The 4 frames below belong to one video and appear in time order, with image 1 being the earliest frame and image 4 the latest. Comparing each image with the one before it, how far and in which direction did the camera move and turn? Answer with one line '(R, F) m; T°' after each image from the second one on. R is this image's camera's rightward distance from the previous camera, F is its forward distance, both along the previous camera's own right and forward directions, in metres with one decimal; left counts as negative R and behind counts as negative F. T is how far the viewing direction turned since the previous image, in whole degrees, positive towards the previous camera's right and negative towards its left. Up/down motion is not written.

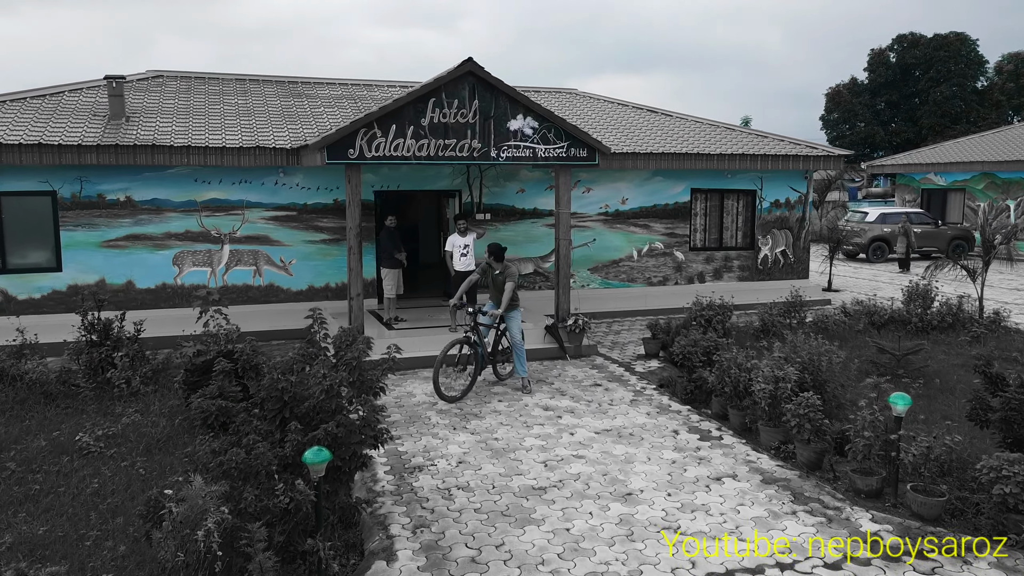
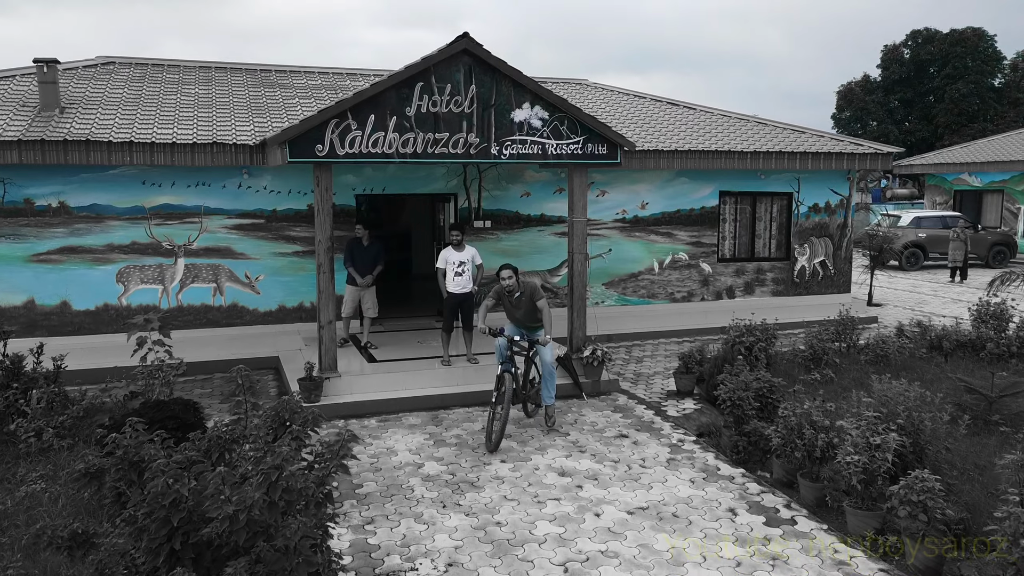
(0.0, +1.7) m; 0°
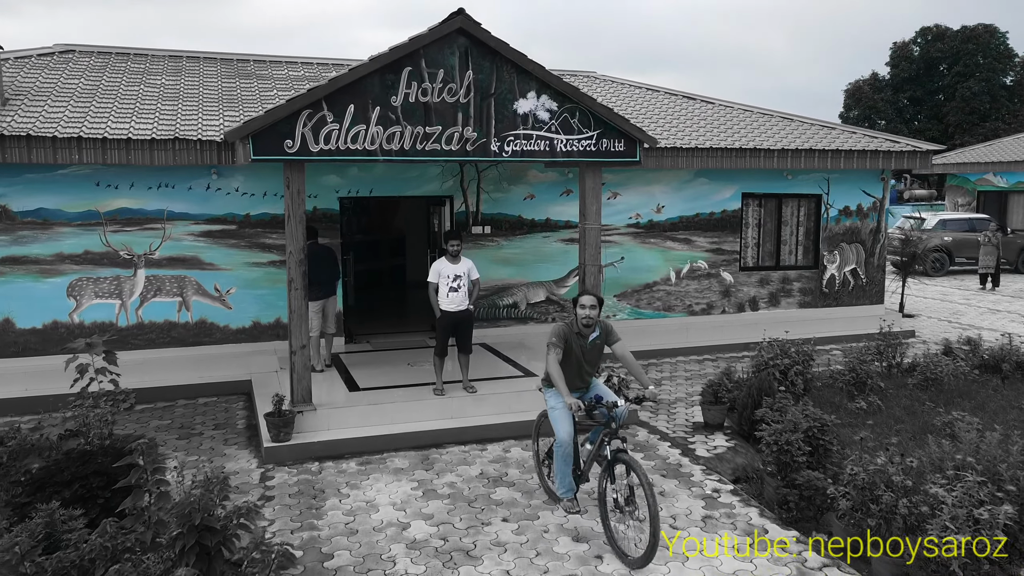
(0.0, +1.1) m; 0°
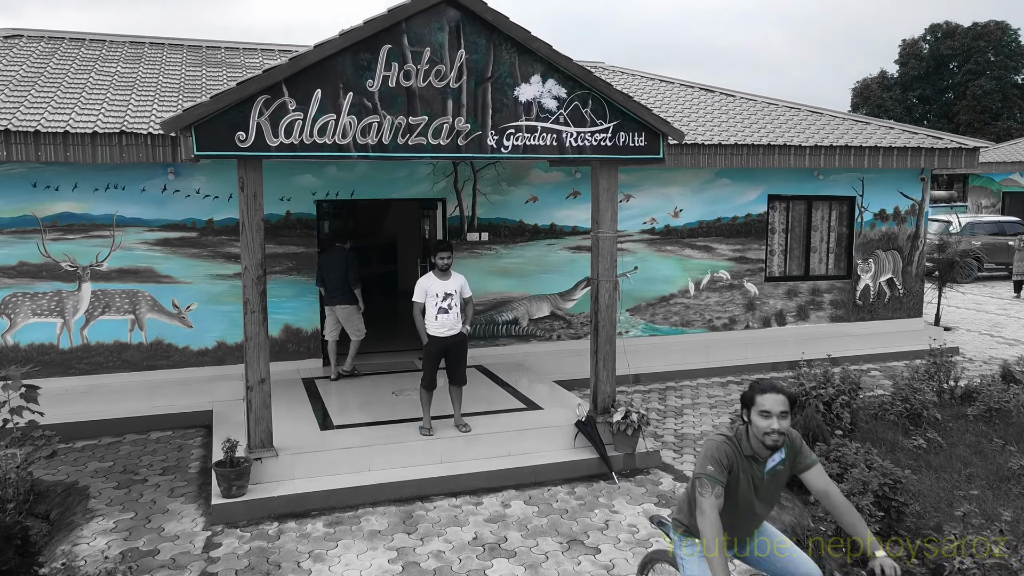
(0.0, +1.1) m; 0°
